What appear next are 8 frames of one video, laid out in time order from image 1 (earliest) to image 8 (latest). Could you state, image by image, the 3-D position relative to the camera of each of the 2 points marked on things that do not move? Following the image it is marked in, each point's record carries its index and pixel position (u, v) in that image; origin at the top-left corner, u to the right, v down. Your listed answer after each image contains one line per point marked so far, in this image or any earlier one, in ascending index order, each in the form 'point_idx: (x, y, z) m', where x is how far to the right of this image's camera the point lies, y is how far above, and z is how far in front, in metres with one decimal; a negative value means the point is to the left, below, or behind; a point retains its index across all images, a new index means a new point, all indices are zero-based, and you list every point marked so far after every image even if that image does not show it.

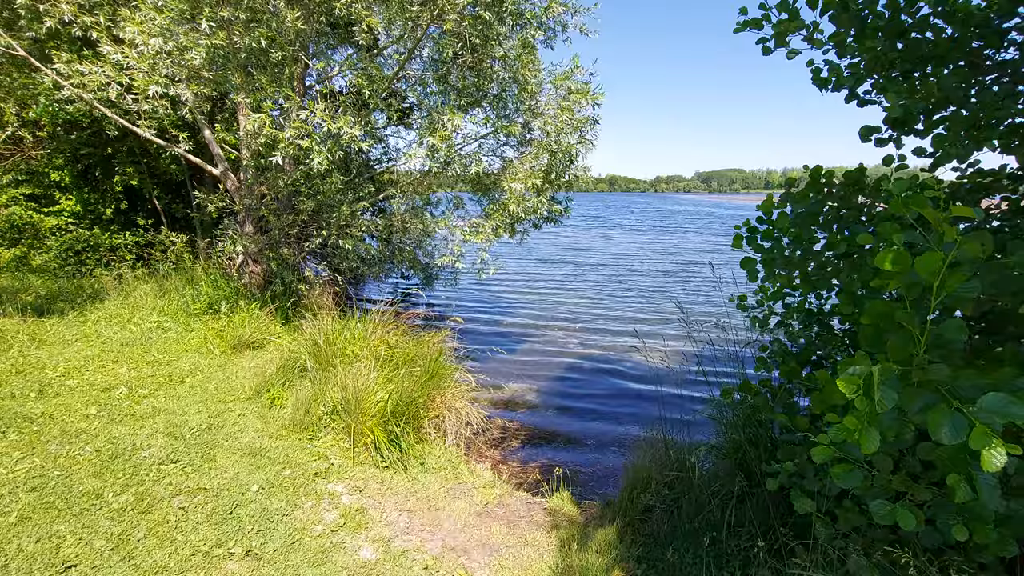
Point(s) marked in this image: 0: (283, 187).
0: (-3.8, +1.7, +8.3) m
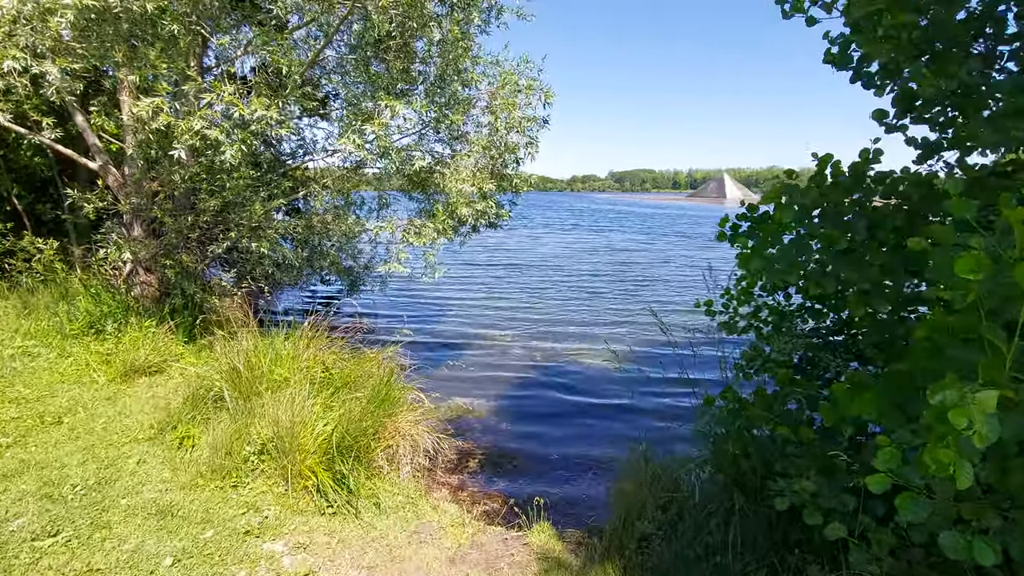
0: (-4.7, +1.5, +7.1) m
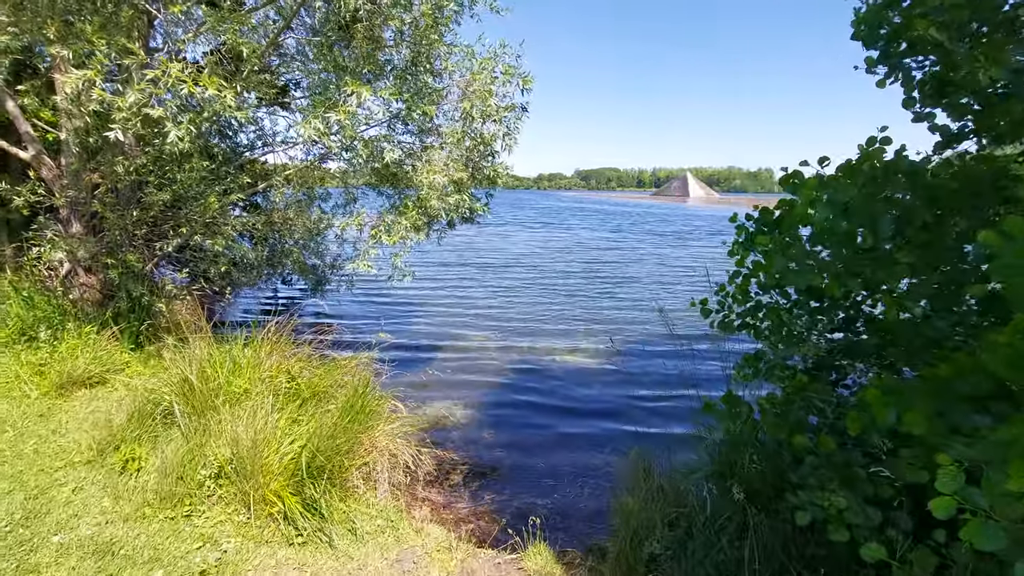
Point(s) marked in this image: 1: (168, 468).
0: (-5.0, +1.4, +6.5) m
1: (-2.3, -1.2, +3.4) m
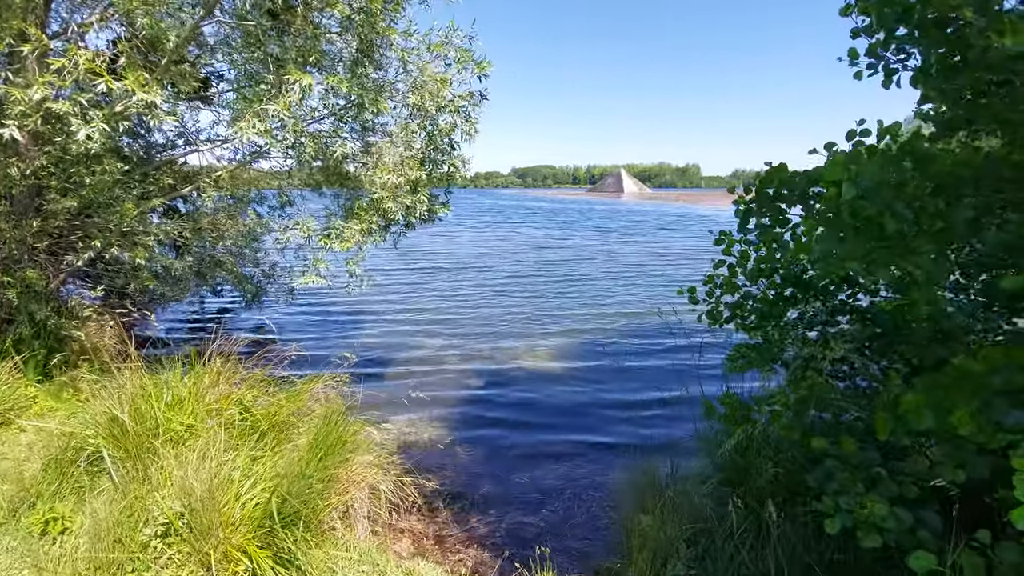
0: (-5.4, +1.2, +5.6) m
1: (-2.3, -1.3, +2.8) m
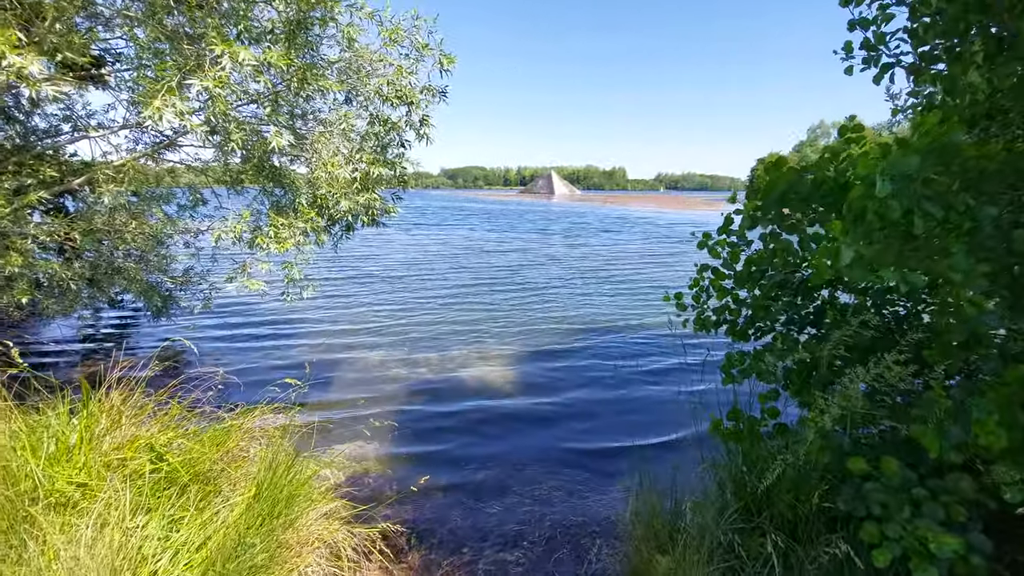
0: (-5.8, +1.0, +4.3) m
1: (-2.3, -1.4, +2.0) m
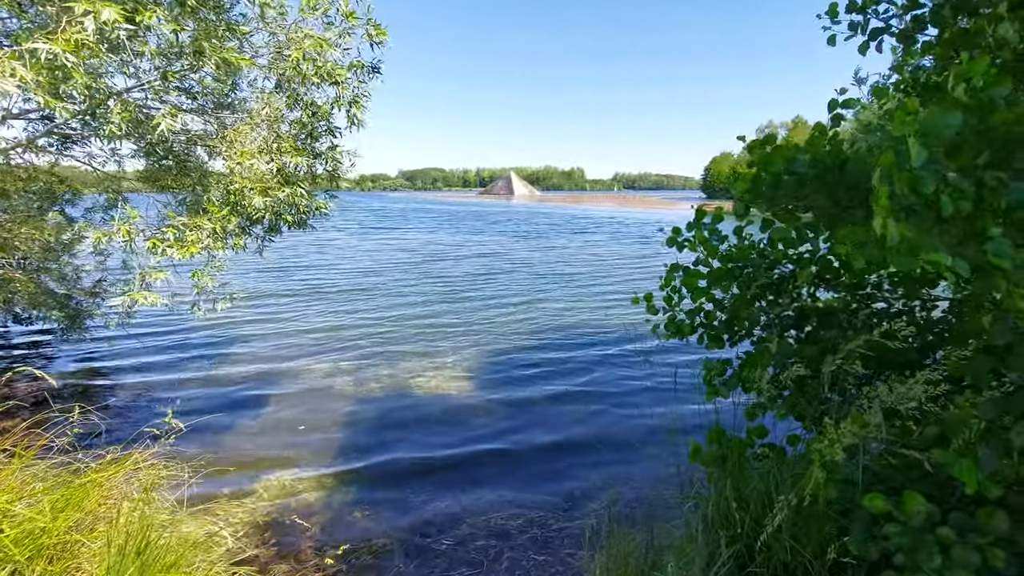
0: (-6.2, +0.9, +3.3) m
1: (-2.4, -1.5, +1.3) m
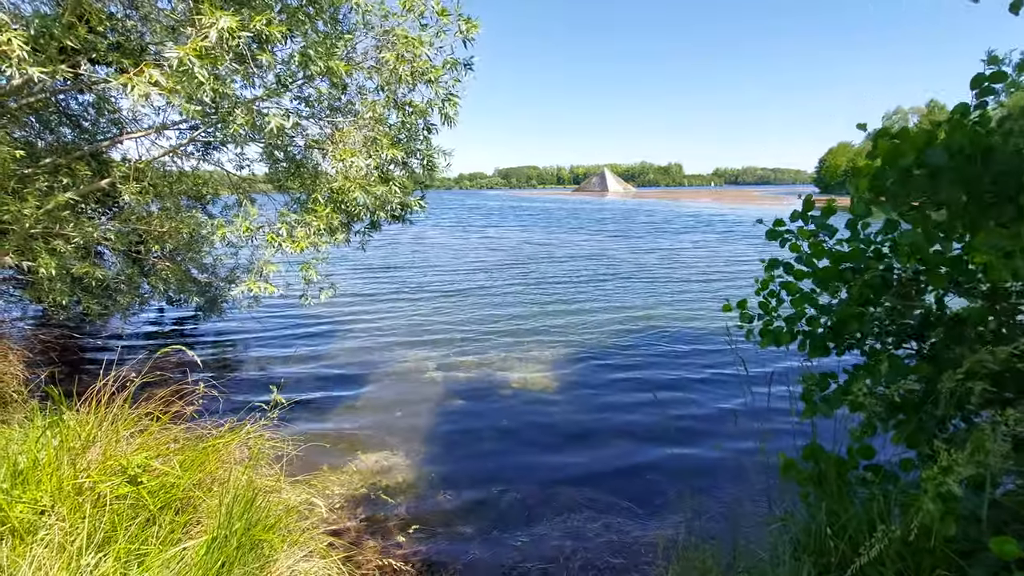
0: (-5.5, +1.0, +4.4) m
1: (-2.3, -1.4, +1.7) m
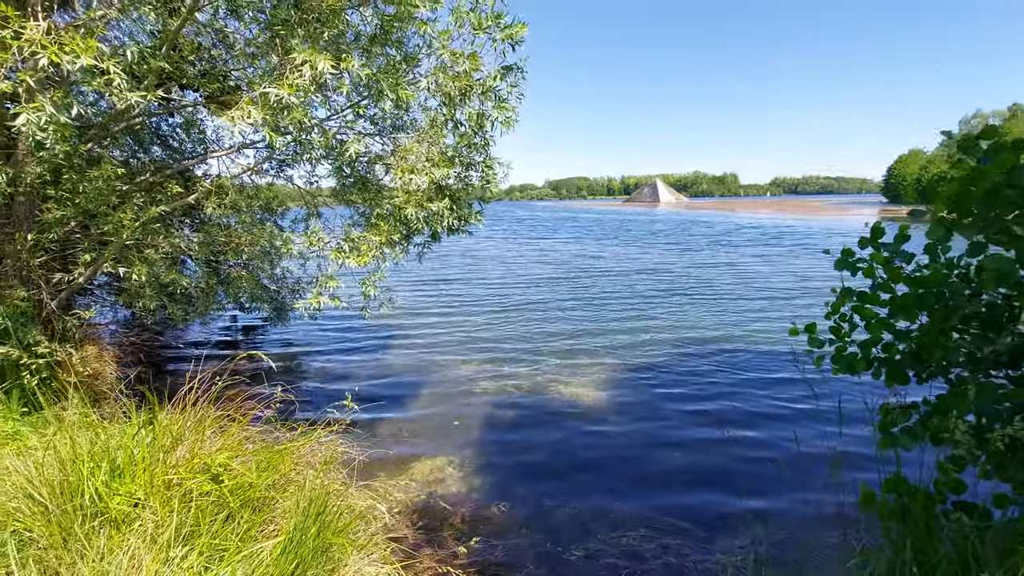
0: (-5.0, +1.0, +4.9) m
1: (-2.0, -1.5, +1.9) m
